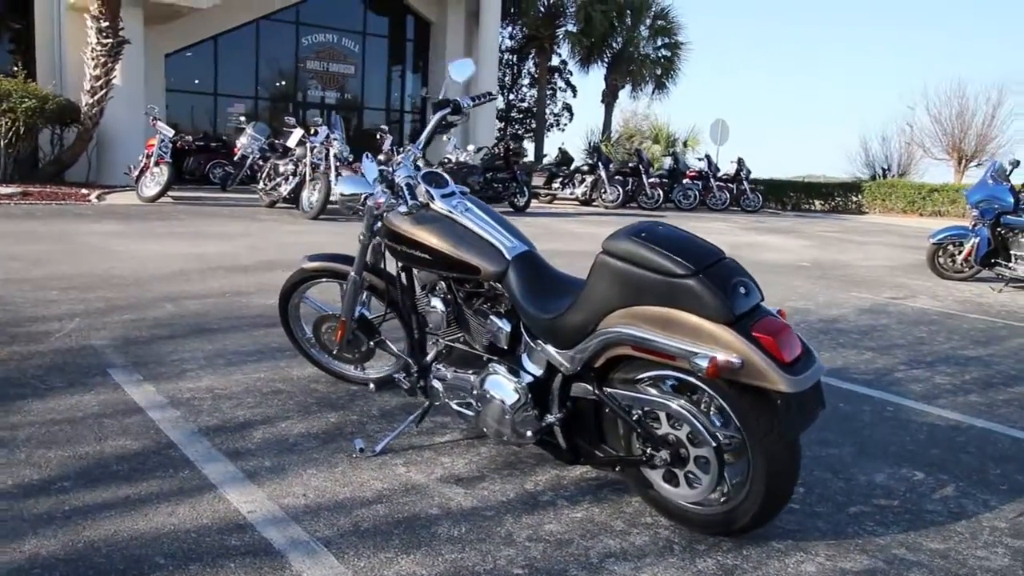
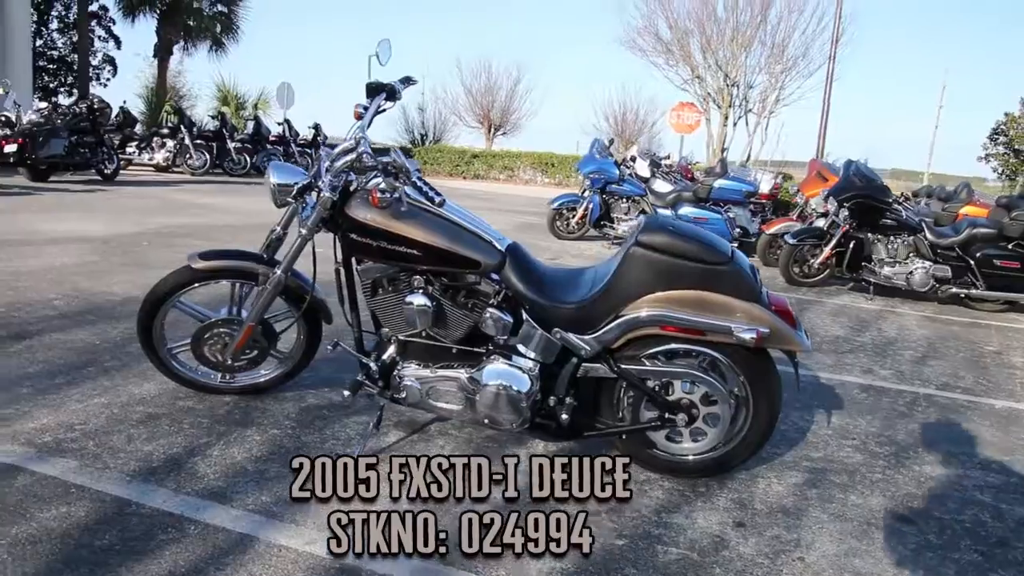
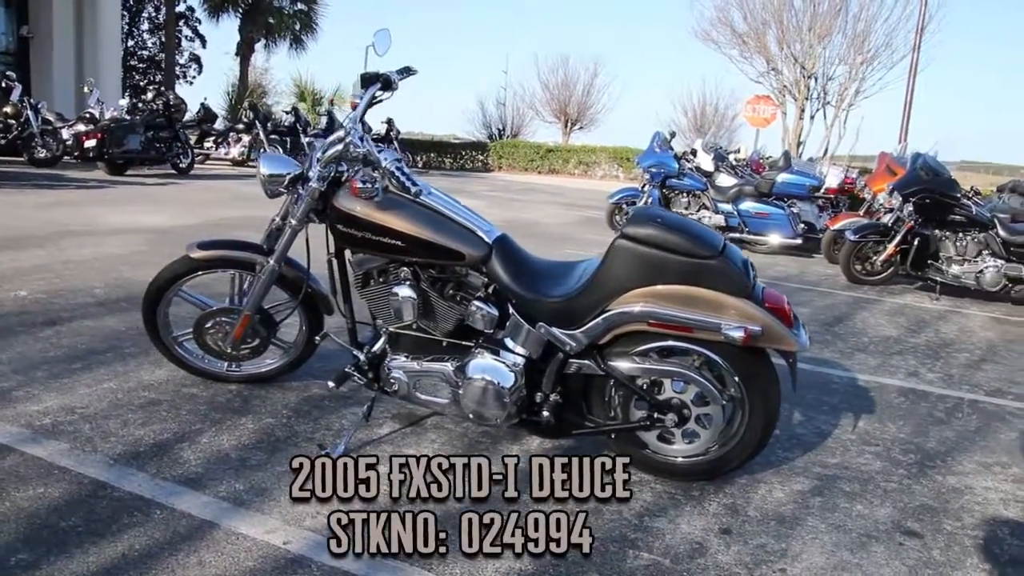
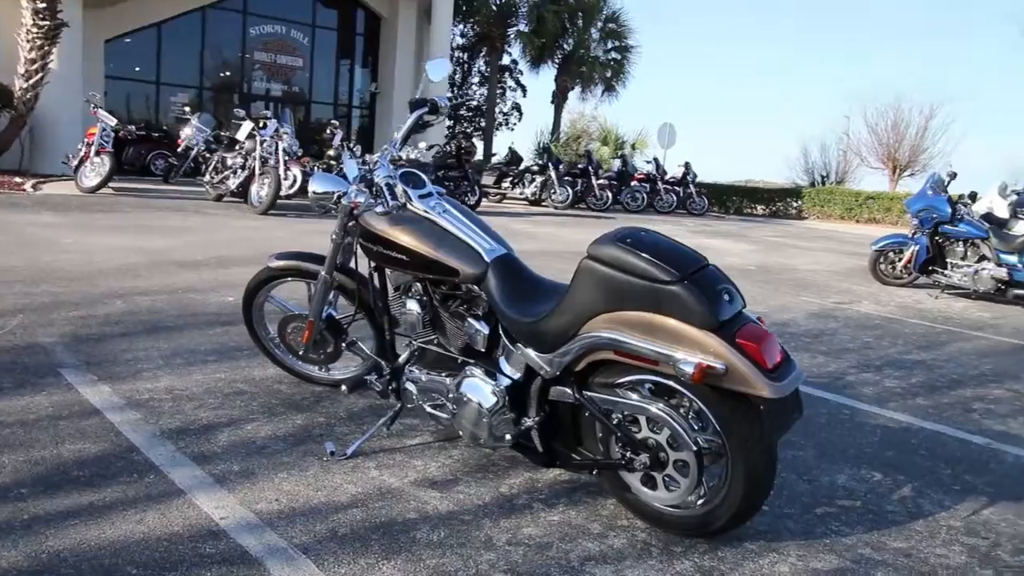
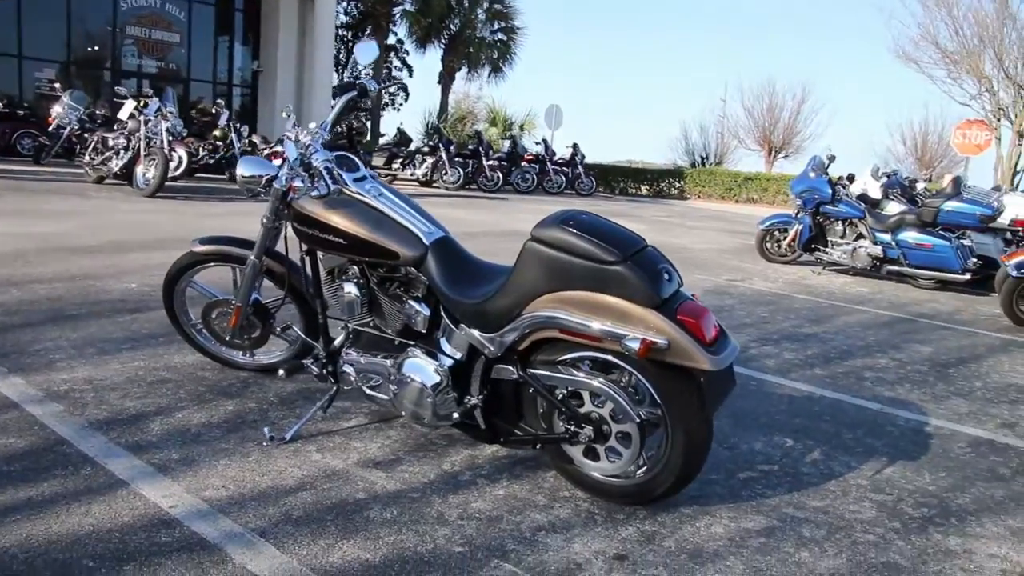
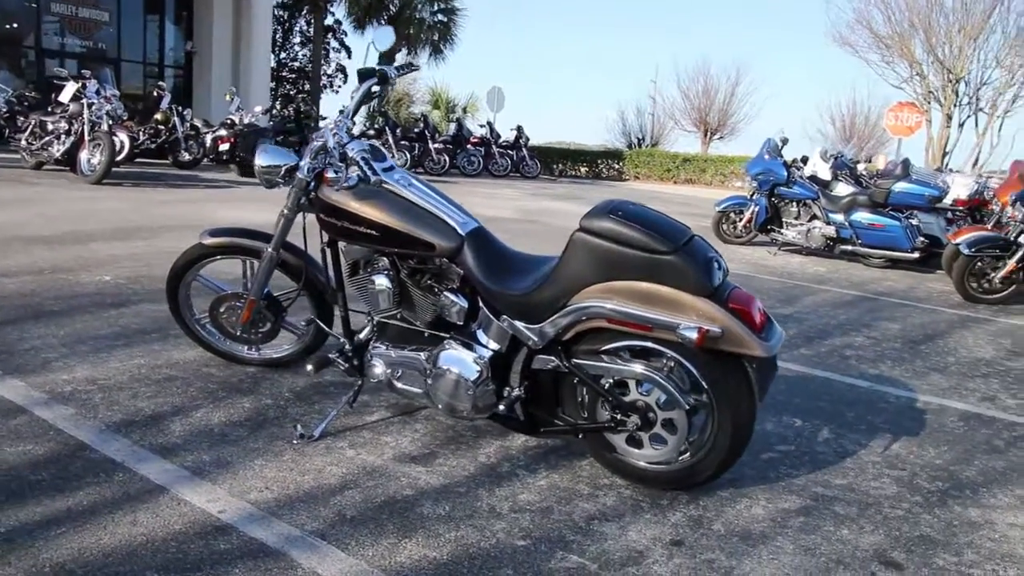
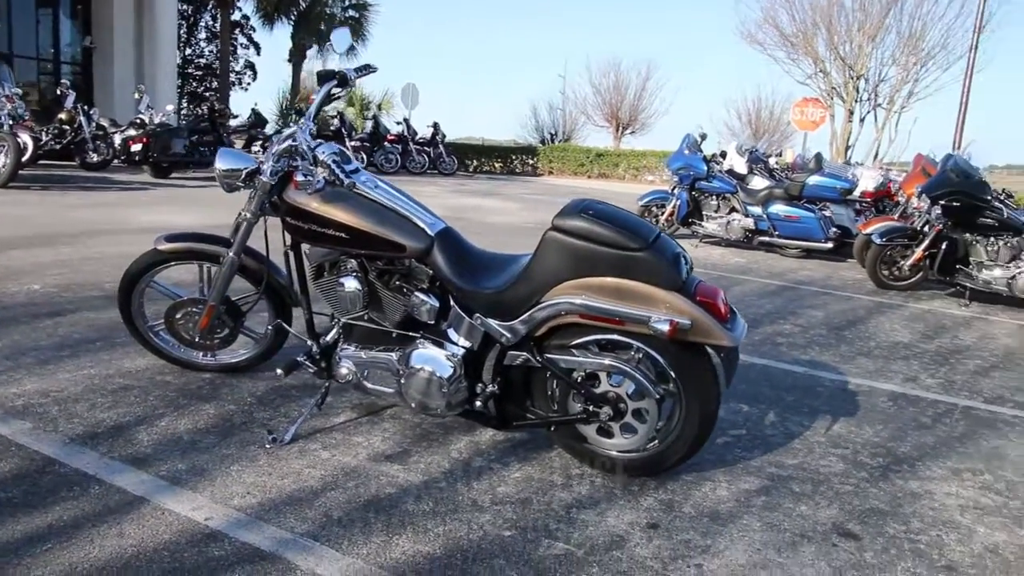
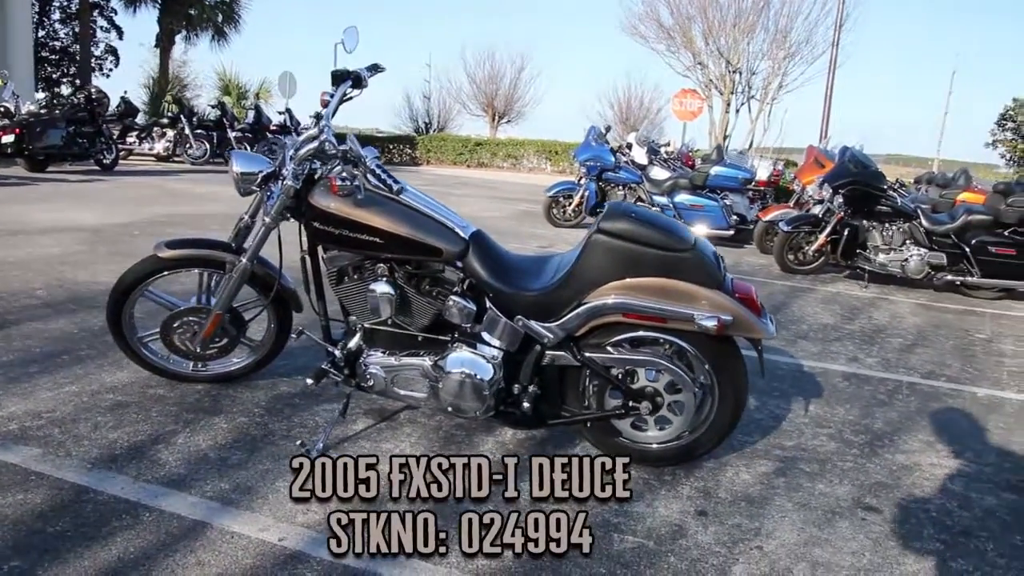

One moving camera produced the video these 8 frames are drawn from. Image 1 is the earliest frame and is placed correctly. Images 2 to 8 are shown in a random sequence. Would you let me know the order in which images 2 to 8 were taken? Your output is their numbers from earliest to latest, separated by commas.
4, 5, 6, 7, 3, 8, 2
